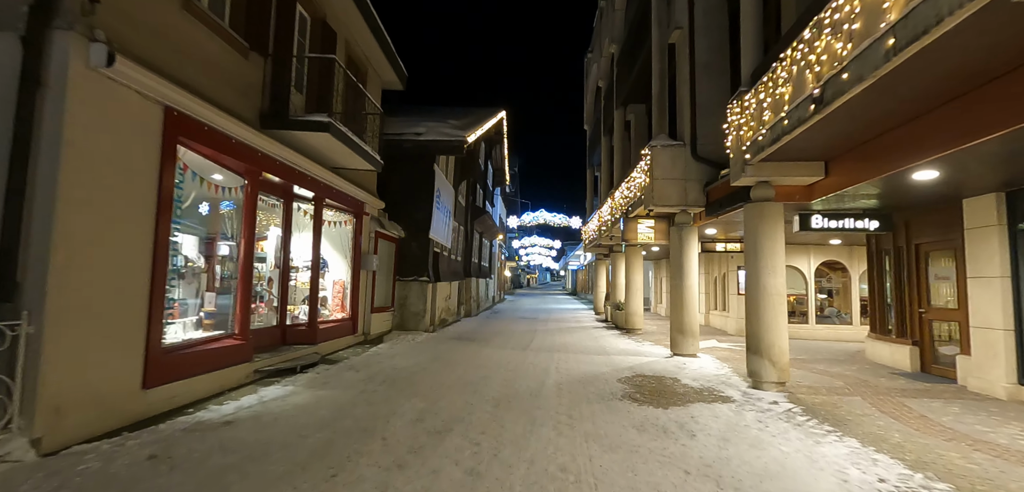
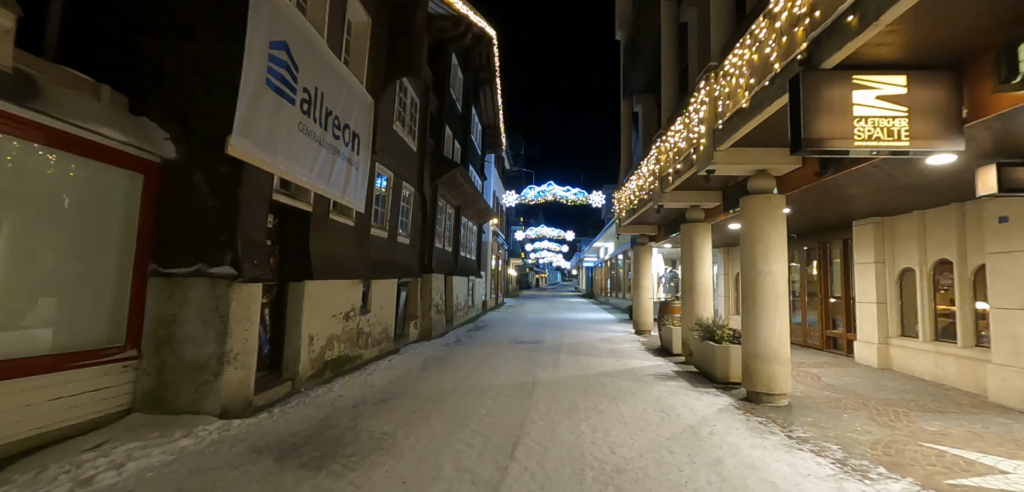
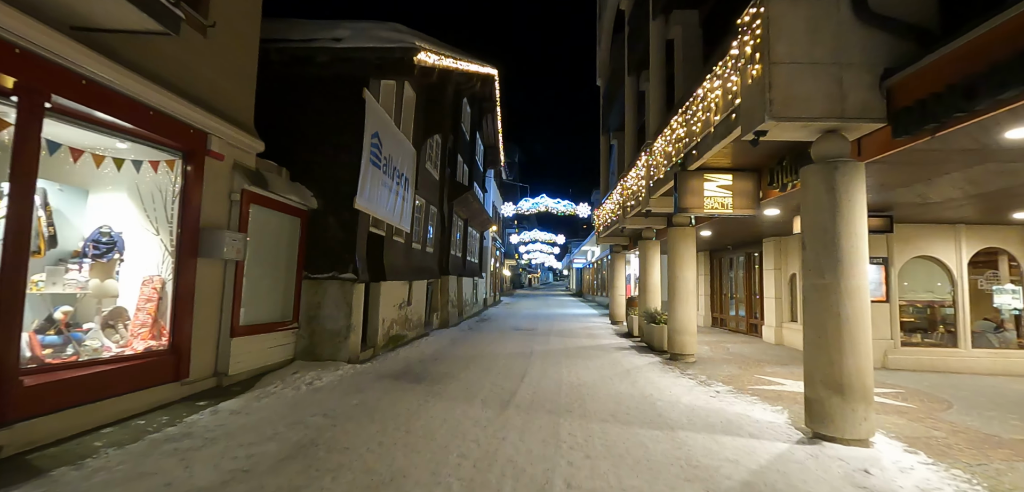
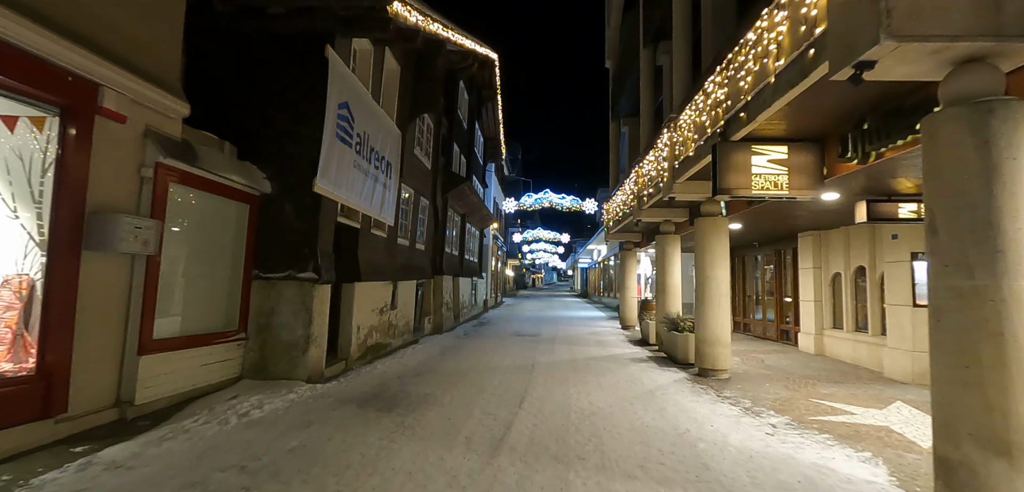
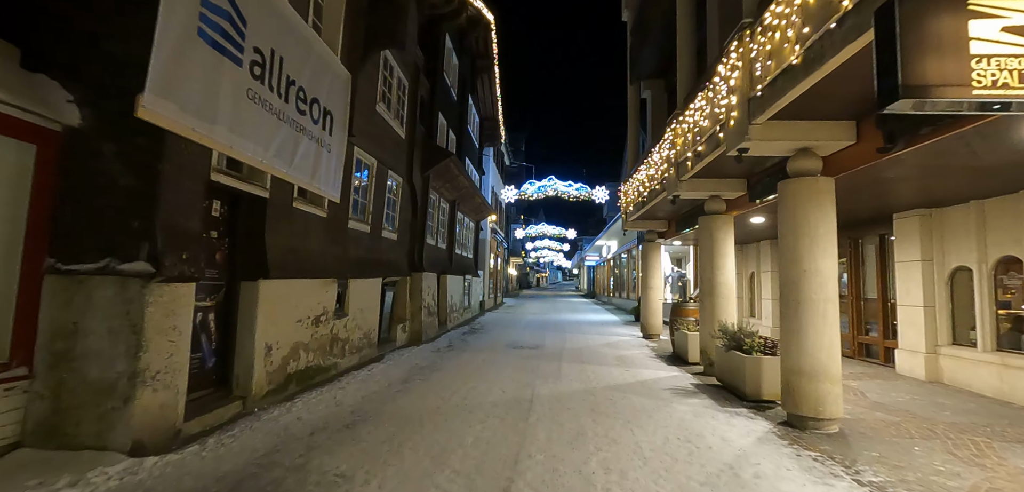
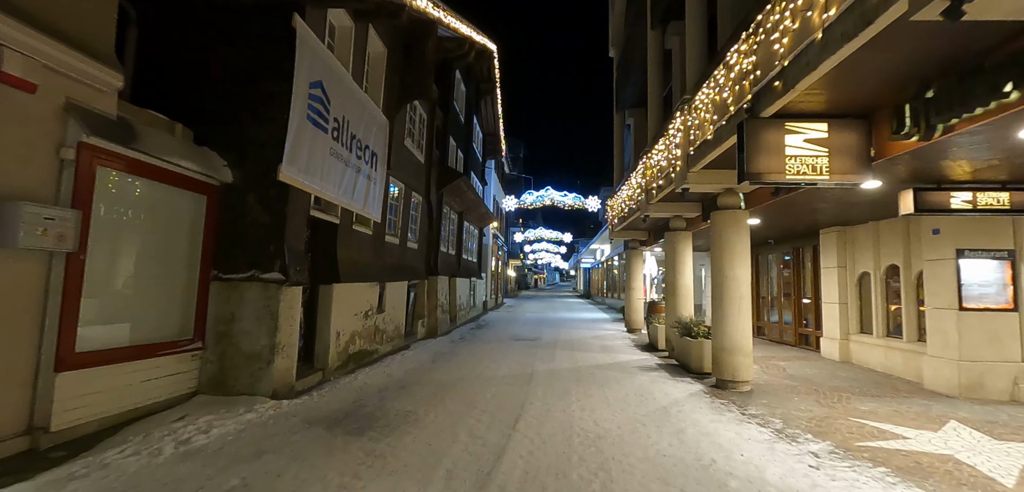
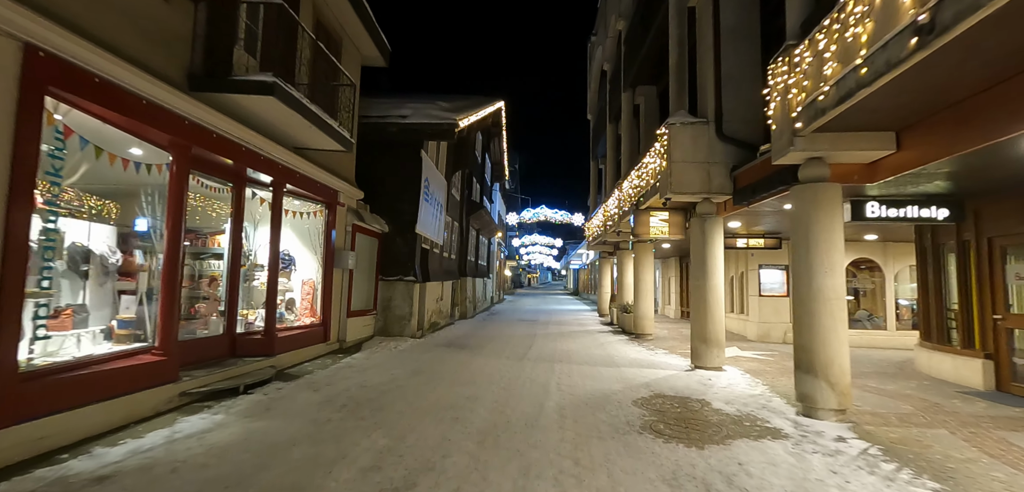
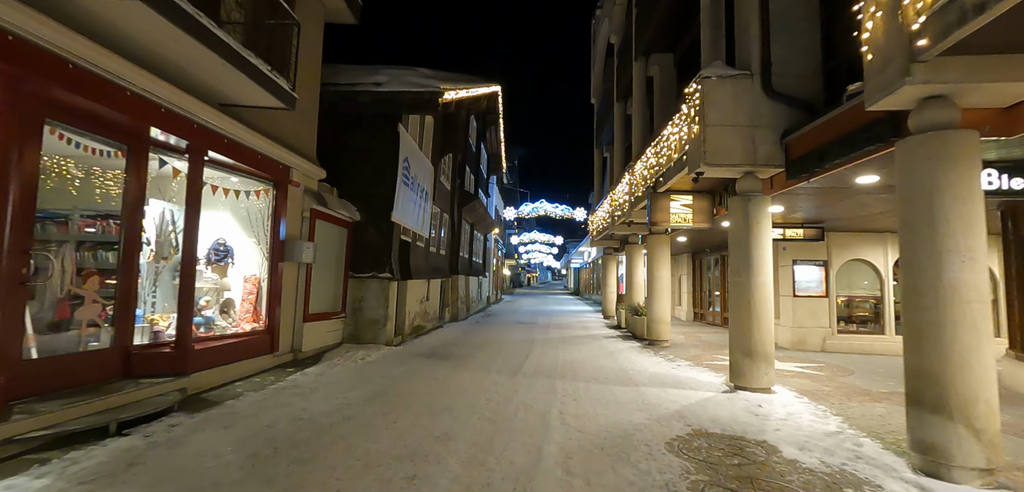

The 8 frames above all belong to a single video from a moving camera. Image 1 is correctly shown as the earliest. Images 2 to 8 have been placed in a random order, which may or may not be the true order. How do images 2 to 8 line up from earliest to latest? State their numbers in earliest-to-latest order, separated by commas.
7, 8, 3, 4, 6, 2, 5
